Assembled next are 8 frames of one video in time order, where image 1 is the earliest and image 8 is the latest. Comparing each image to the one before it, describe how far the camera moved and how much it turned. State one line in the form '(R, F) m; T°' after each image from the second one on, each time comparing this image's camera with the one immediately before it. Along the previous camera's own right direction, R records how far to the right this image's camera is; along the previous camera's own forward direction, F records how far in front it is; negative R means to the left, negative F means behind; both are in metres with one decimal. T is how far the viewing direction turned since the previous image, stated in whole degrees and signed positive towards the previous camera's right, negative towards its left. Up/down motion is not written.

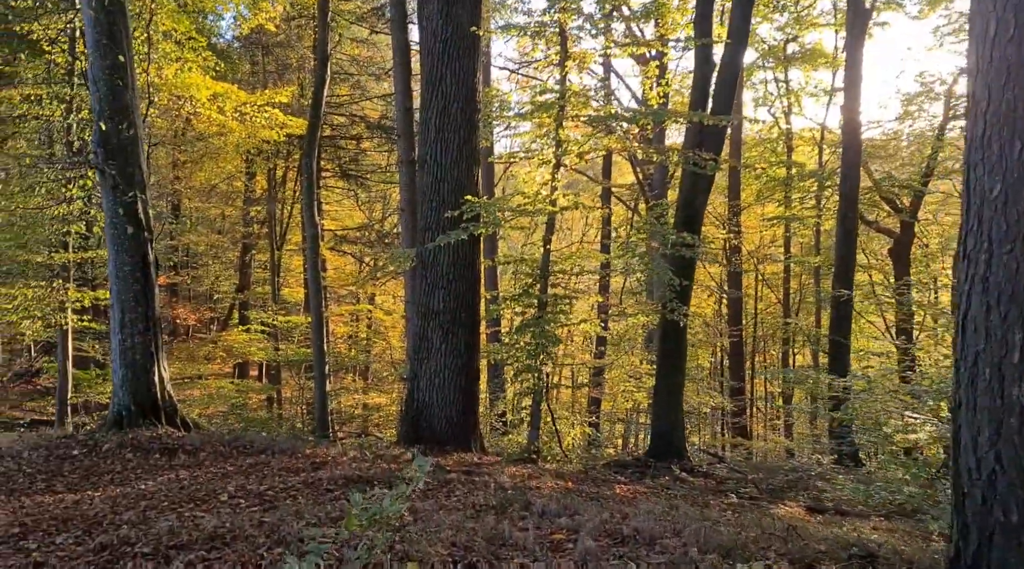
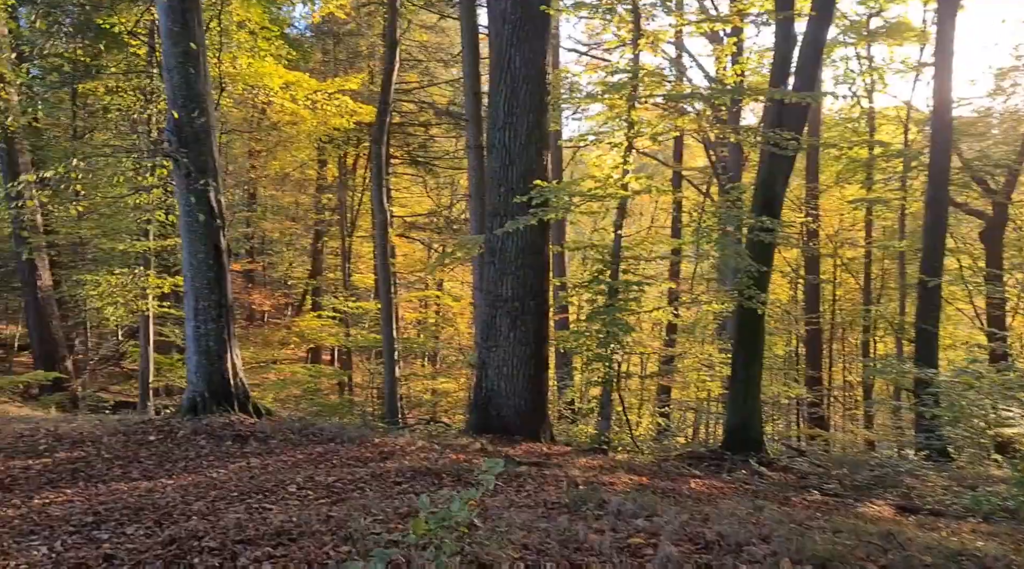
(0.0, +0.2) m; -5°
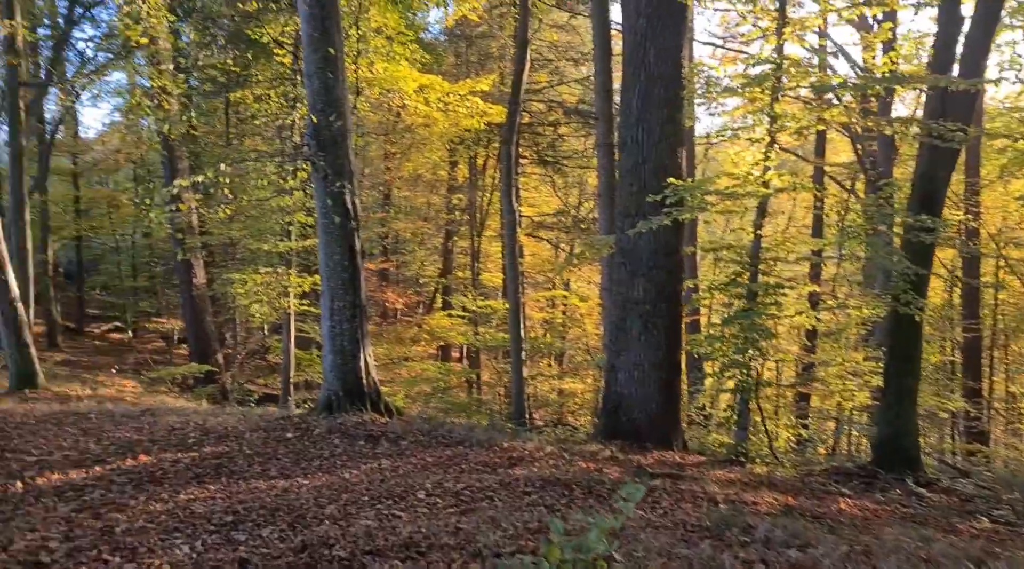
(-0.1, +0.2) m; -9°
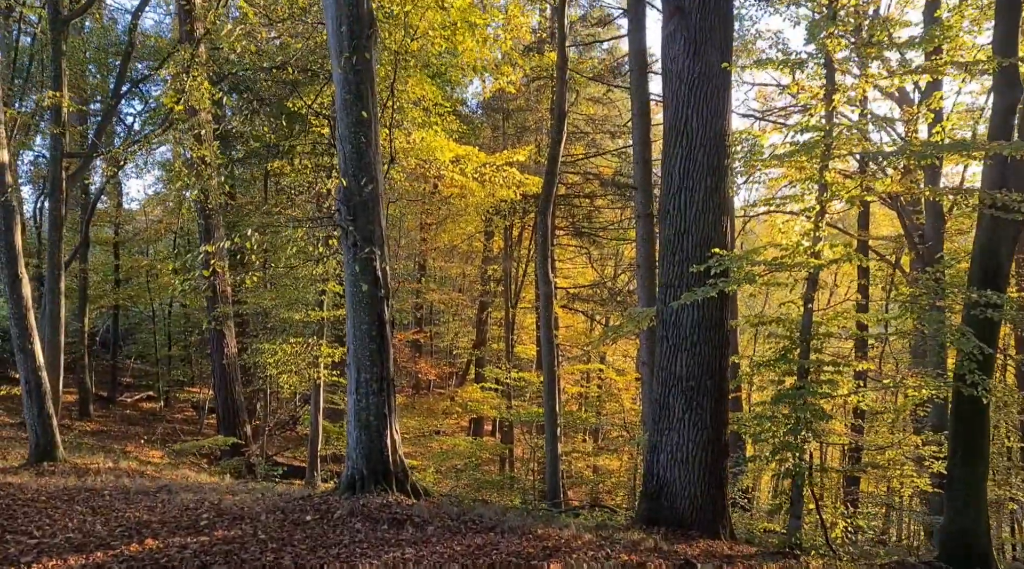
(0.0, +0.5) m; -2°
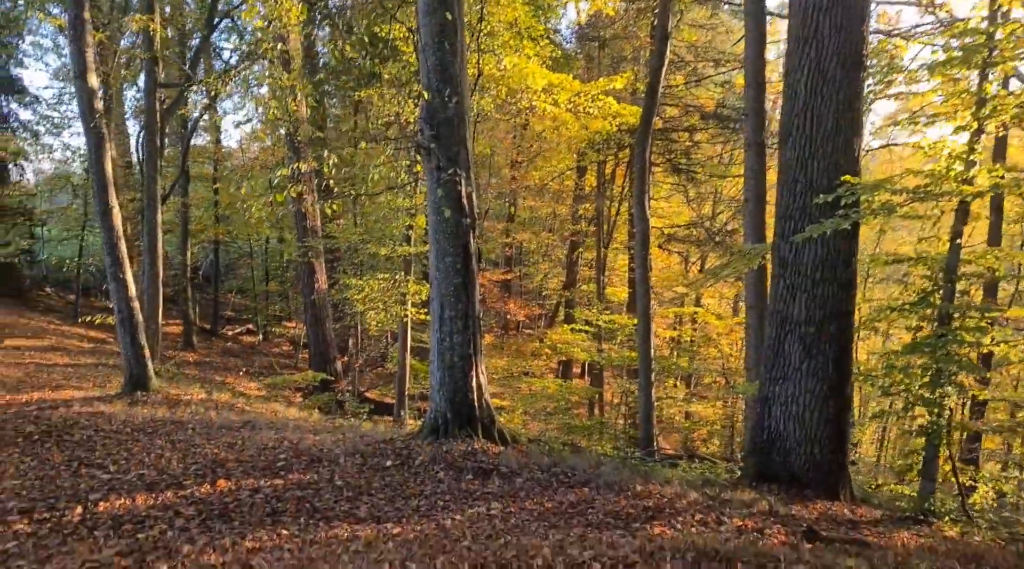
(-0.1, +0.8) m; -6°
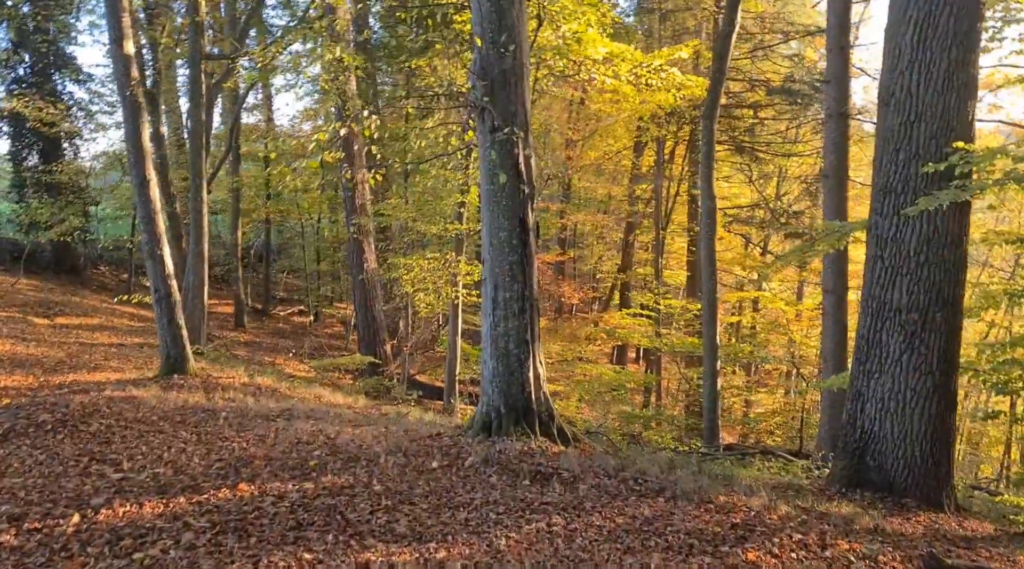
(-0.1, +0.9) m; -3°
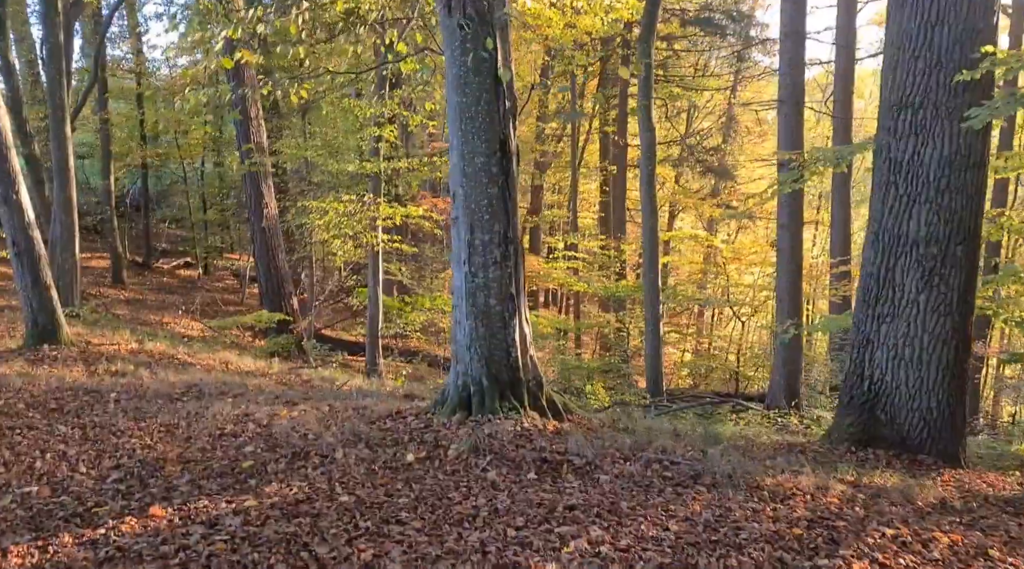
(-0.6, +1.4) m; +7°
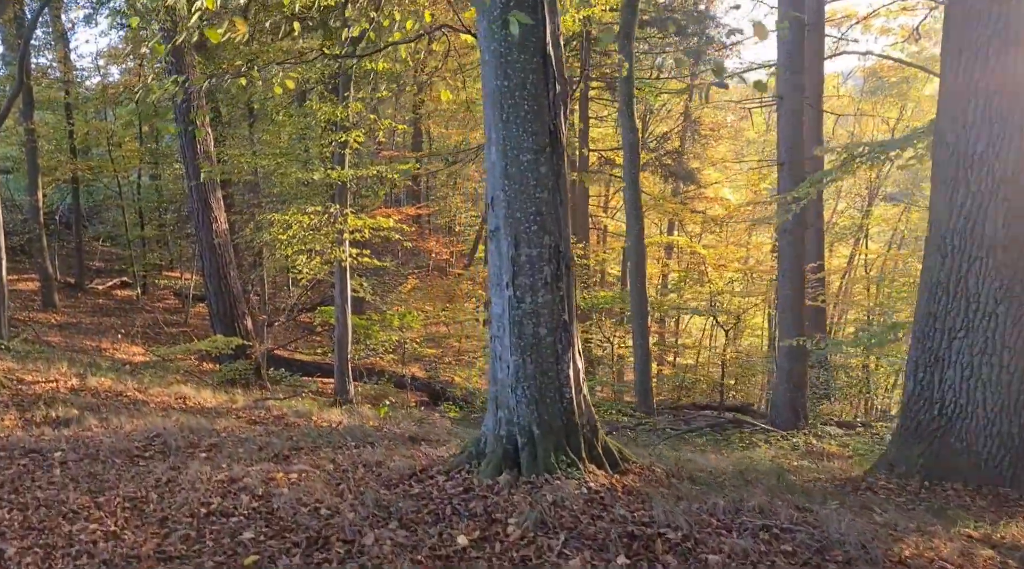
(-0.6, +1.1) m; +4°
